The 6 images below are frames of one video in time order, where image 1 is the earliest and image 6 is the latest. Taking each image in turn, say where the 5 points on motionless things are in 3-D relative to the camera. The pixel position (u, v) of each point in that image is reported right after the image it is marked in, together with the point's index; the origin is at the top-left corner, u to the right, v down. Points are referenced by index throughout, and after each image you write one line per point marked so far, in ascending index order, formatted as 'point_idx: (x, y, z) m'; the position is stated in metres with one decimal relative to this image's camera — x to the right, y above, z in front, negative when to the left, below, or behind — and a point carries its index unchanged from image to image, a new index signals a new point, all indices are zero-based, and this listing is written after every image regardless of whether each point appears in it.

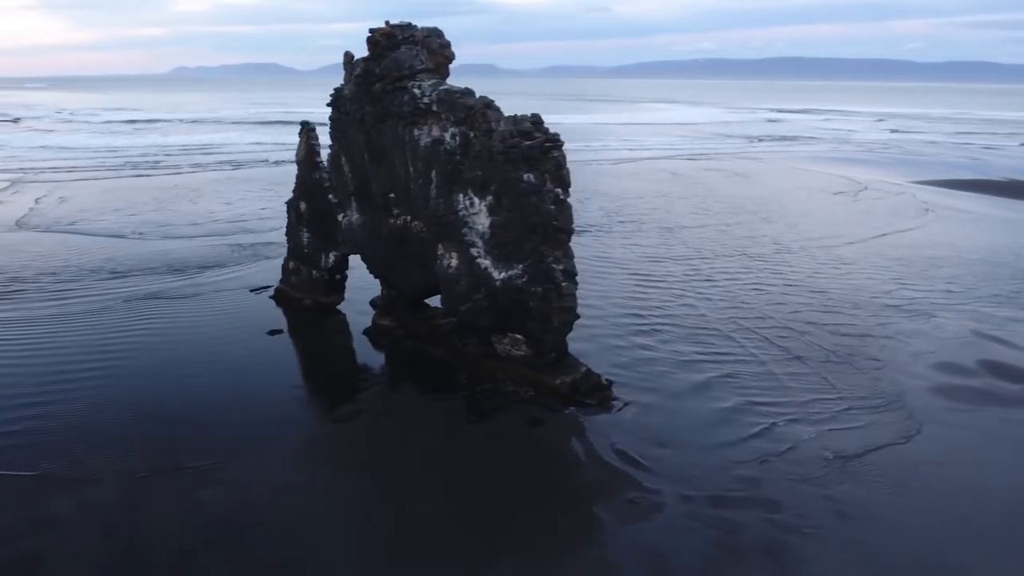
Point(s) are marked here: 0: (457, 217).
0: (-1.0, +1.3, +14.4) m
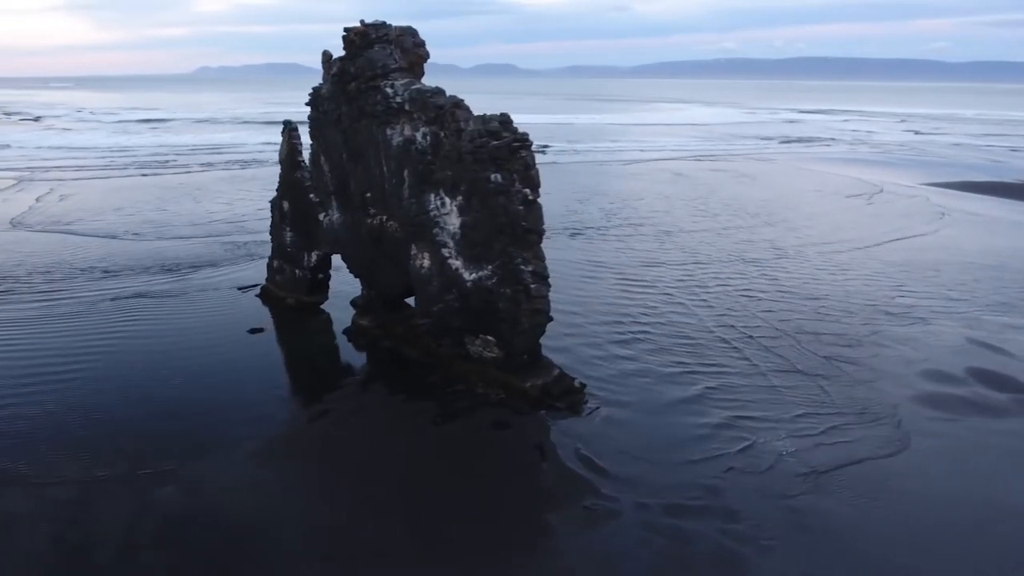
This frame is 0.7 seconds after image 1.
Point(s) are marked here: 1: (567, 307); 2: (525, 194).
0: (-1.5, +1.3, +14.3) m
1: (+0.9, -0.4, +18.1) m
2: (+0.2, +1.6, +13.4) m
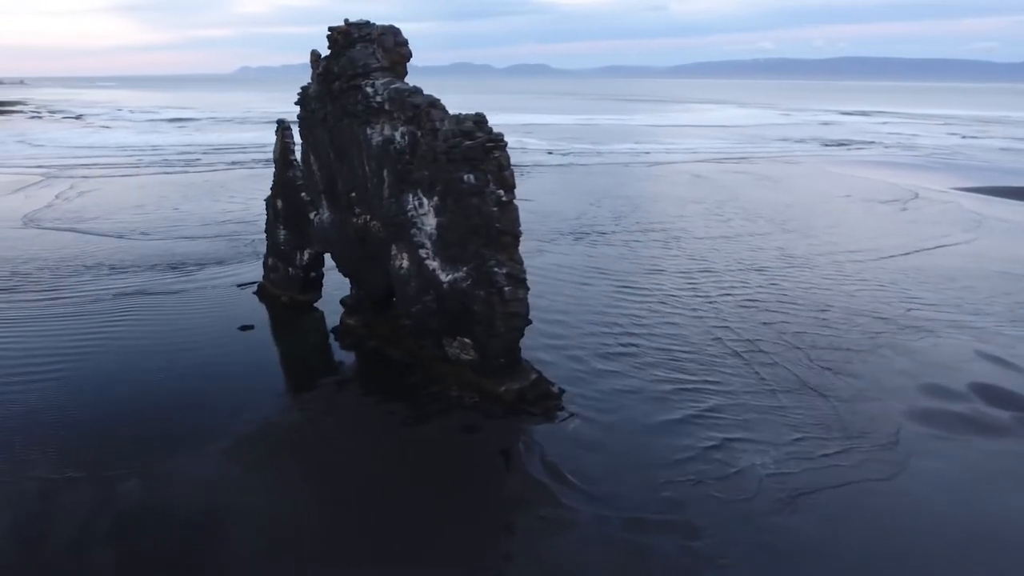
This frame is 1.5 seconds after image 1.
0: (-1.9, +1.3, +14.2) m
1: (+0.7, -0.5, +17.9) m
2: (-0.2, +1.6, +13.2) m
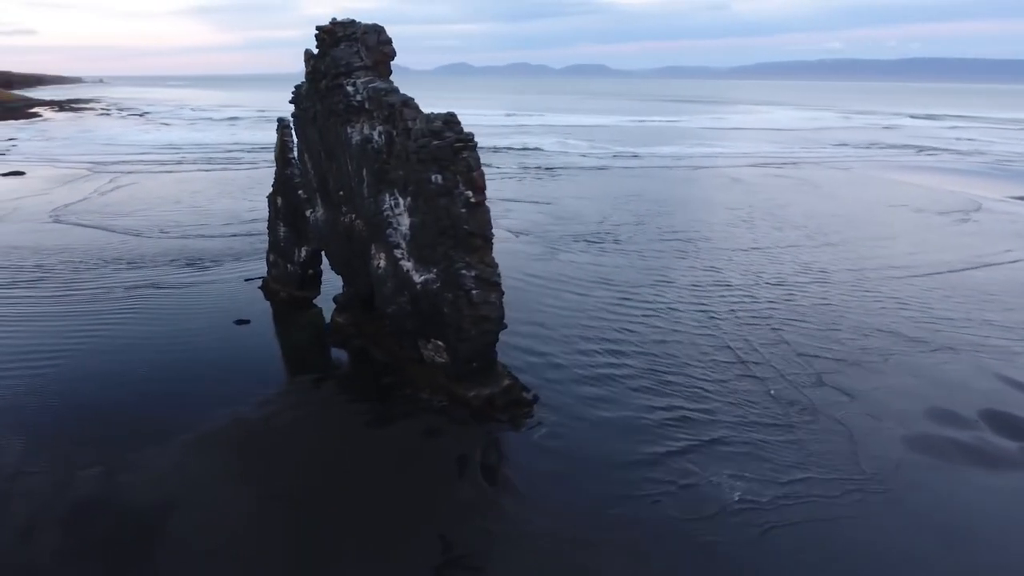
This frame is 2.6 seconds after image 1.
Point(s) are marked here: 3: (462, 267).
0: (-2.3, +1.3, +14.1) m
1: (+0.6, -0.5, +17.5) m
2: (-0.7, +1.5, +13.0) m
3: (-0.8, +0.4, +13.2) m
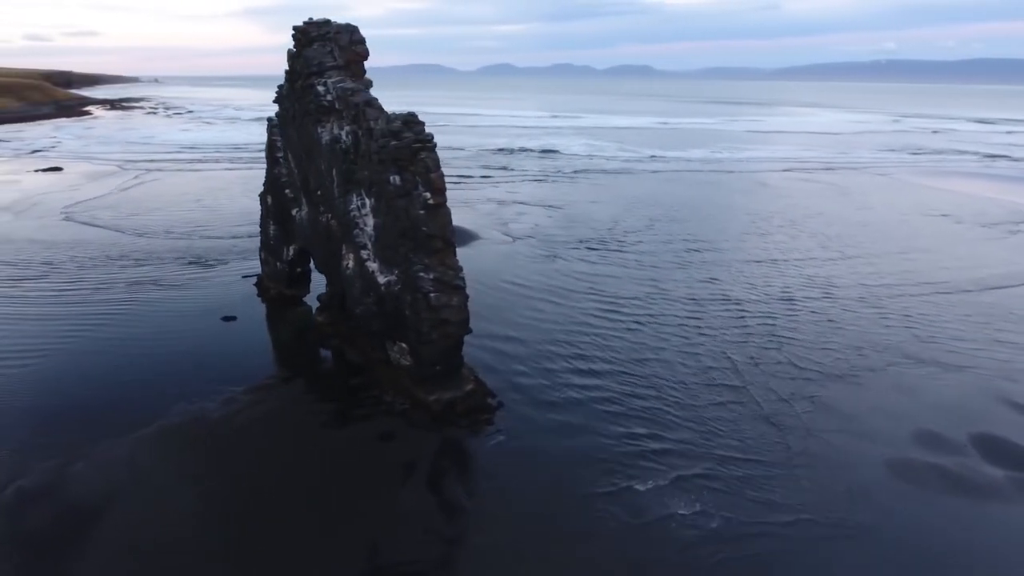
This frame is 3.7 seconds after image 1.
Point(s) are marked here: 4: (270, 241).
0: (-2.9, +1.3, +14.0) m
1: (+0.2, -0.6, +17.2) m
2: (-1.4, +1.5, +12.8) m
3: (-1.5, +0.3, +13.0) m
4: (-5.5, +1.1, +18.2) m
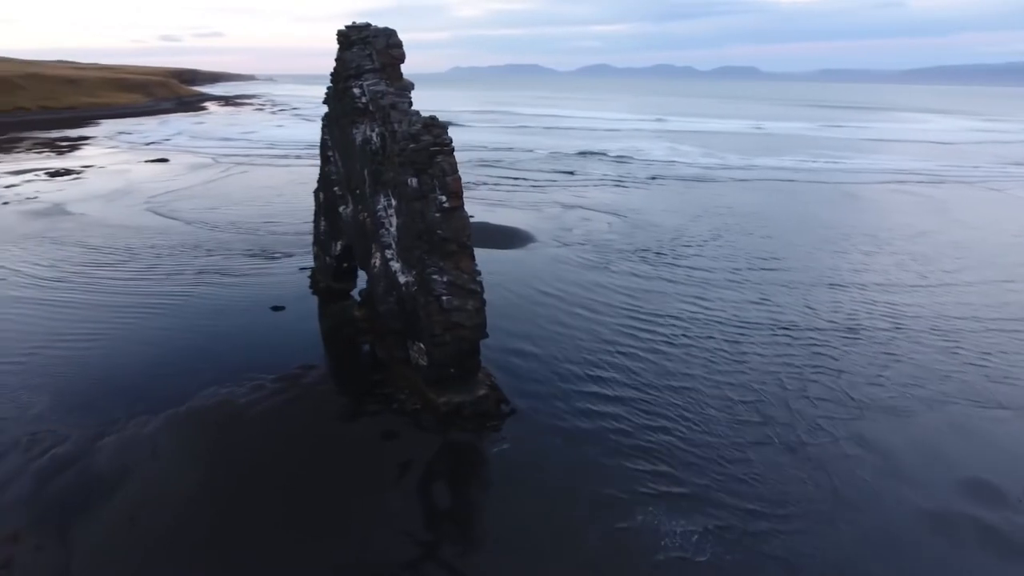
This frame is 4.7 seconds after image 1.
0: (-2.4, +1.3, +14.3) m
1: (+1.0, -0.7, +17.0) m
2: (-1.1, +1.4, +12.9) m
3: (-1.2, +0.3, +13.1) m
4: (-4.5, +1.2, +18.9) m
